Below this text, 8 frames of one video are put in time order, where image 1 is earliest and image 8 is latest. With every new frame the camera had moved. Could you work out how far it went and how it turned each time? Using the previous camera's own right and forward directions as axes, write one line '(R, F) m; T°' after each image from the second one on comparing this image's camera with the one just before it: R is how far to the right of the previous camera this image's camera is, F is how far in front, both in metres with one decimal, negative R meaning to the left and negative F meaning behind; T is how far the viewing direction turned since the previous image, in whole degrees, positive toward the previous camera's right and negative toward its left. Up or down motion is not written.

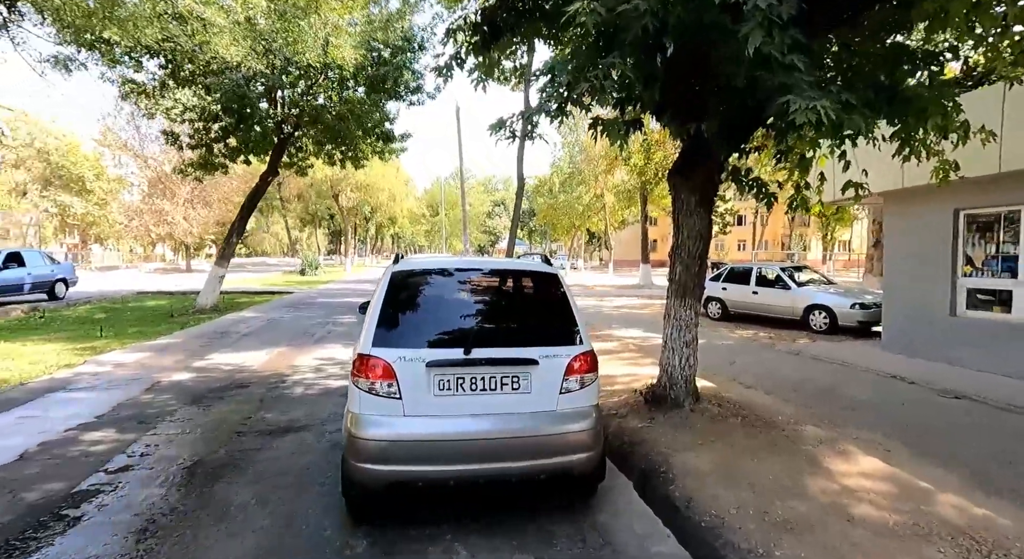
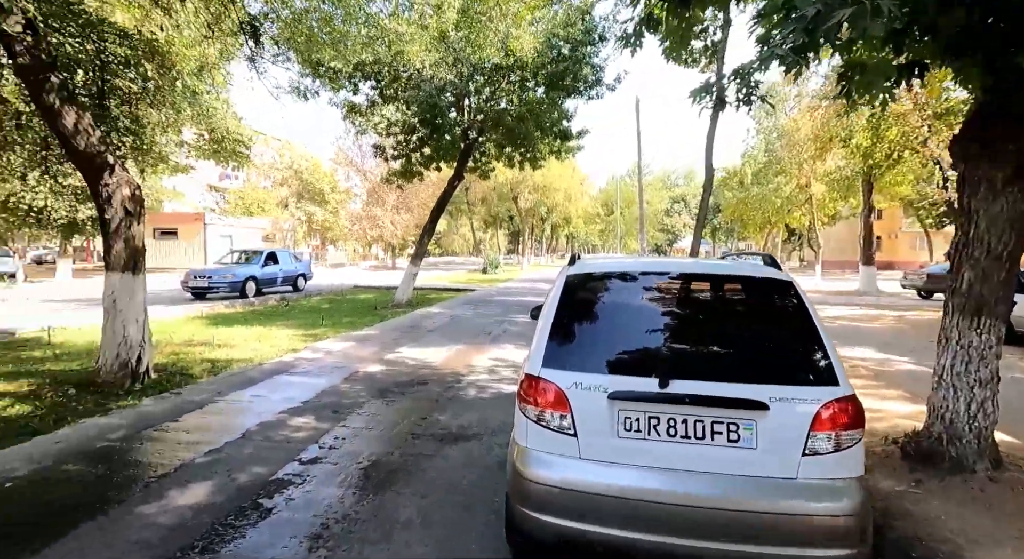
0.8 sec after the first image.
(-0.1, +0.3) m; -17°
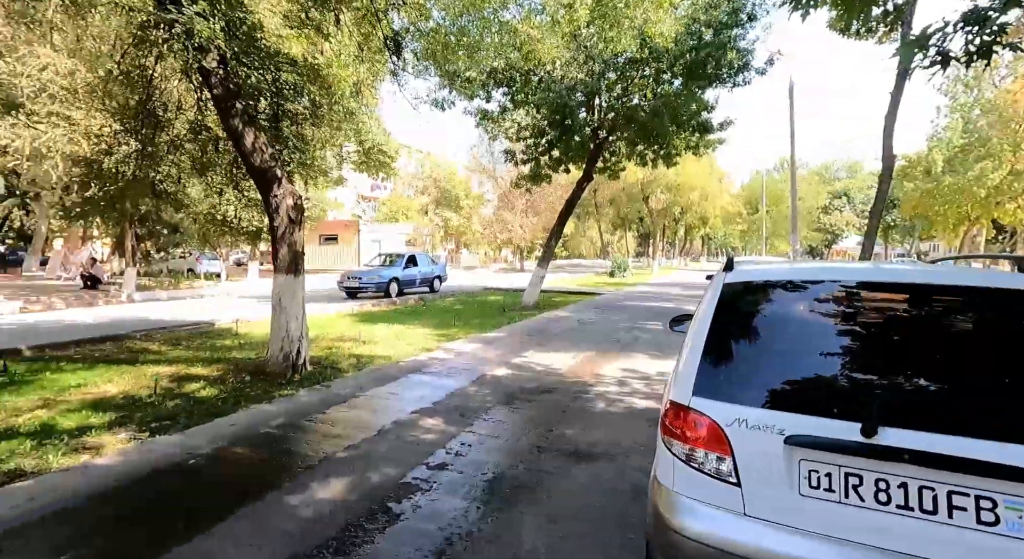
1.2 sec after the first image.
(0.0, +0.2) m; -12°
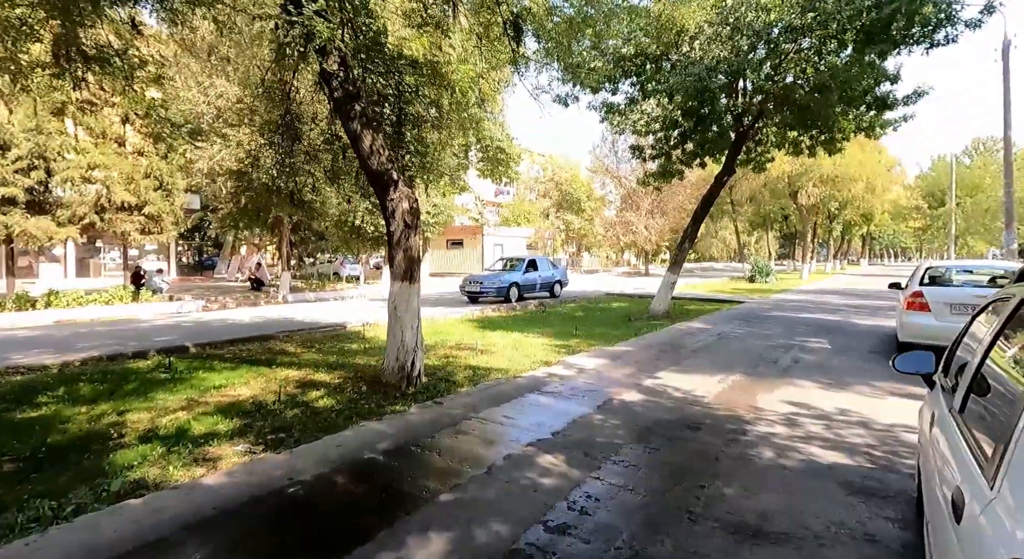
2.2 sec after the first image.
(-0.1, +0.7) m; -12°
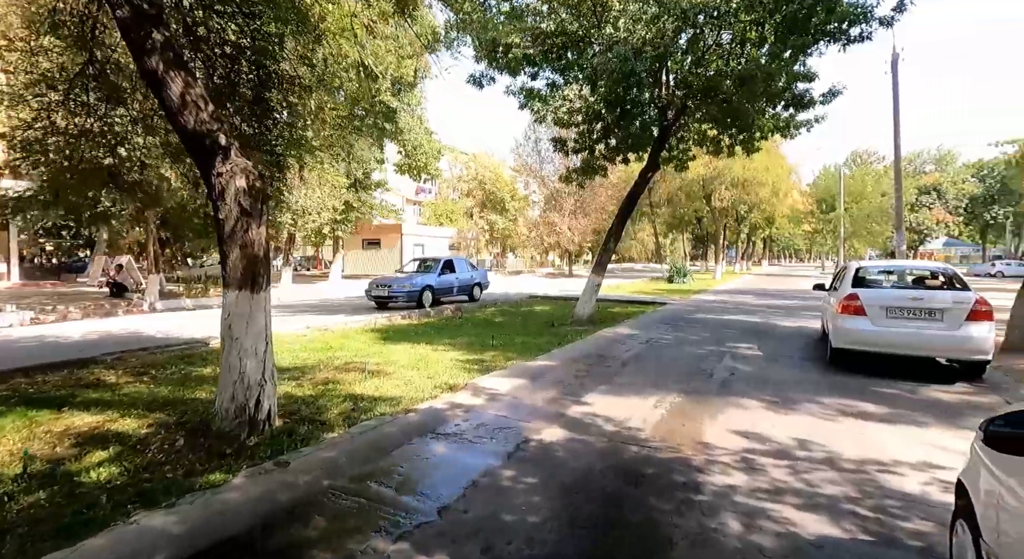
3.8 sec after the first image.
(+0.3, +1.3) m; +7°
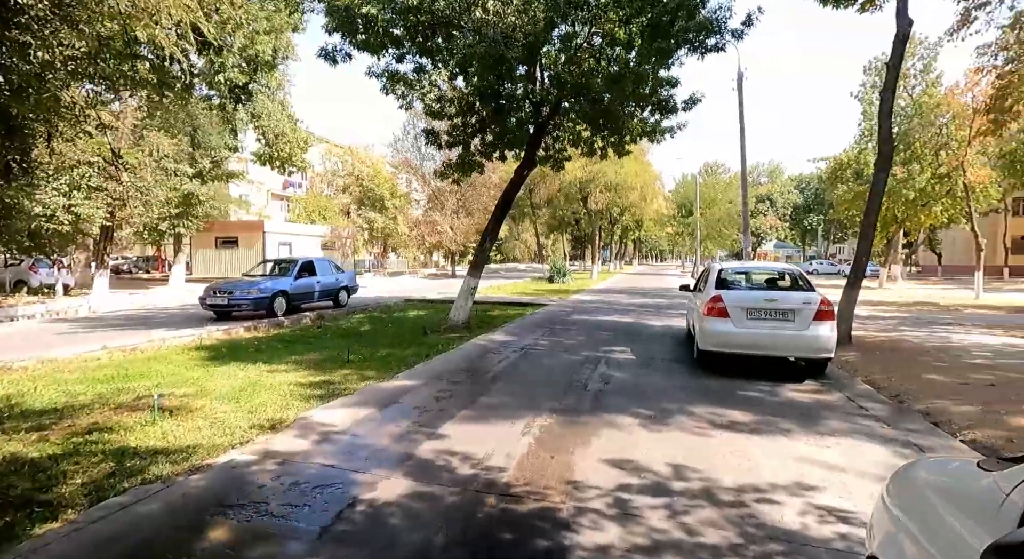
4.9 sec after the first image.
(+0.3, +0.9) m; +11°
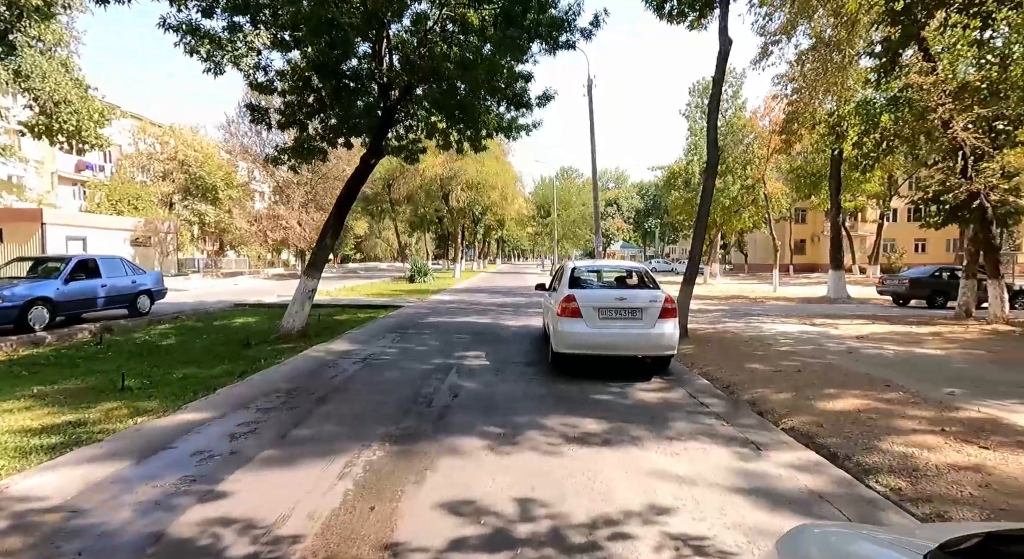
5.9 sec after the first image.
(+0.4, +0.9) m; +13°
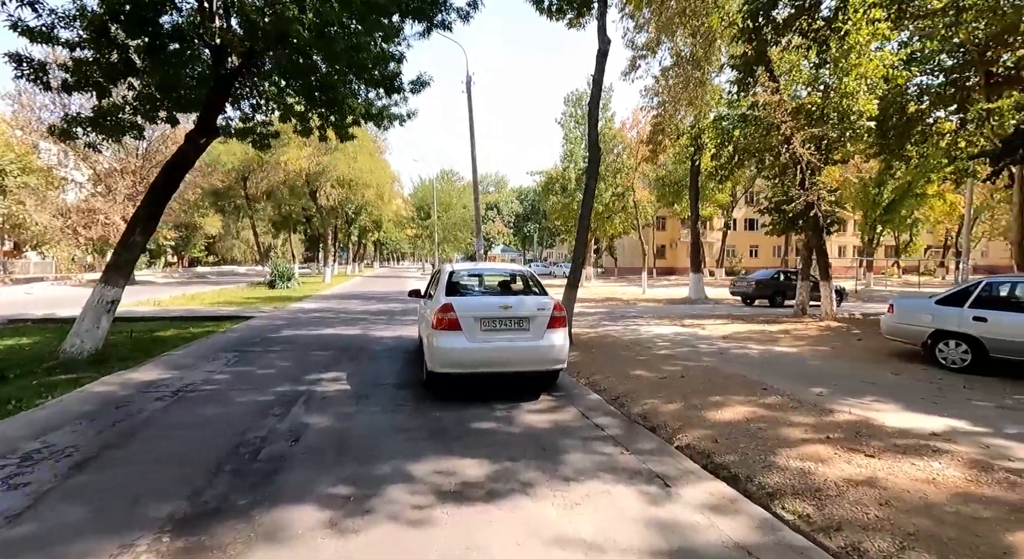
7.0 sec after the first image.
(+0.2, +1.6) m; +11°
